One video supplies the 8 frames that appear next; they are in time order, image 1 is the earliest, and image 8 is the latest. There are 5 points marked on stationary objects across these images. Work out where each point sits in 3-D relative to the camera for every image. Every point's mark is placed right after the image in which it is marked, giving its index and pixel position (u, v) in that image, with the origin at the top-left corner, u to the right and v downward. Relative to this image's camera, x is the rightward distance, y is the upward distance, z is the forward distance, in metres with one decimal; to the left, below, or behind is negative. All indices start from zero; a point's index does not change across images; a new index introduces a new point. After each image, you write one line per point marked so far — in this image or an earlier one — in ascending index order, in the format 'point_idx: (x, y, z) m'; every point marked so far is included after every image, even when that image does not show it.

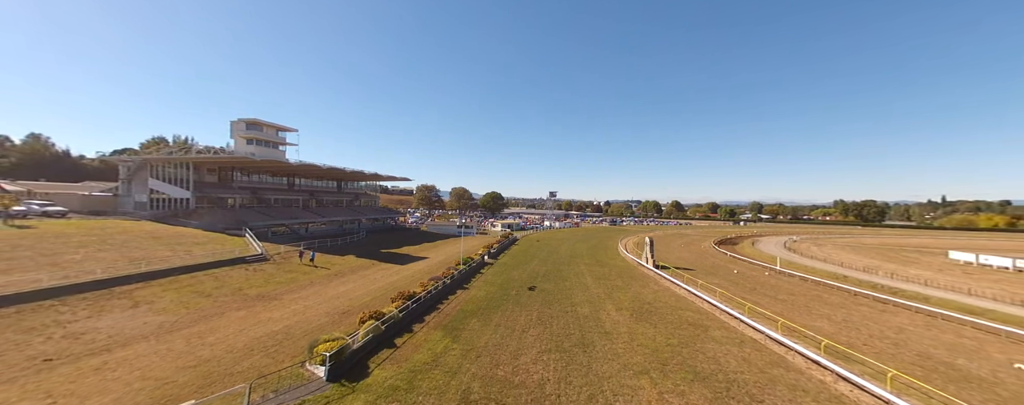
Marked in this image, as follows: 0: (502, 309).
0: (-0.6, -6.4, +18.4) m
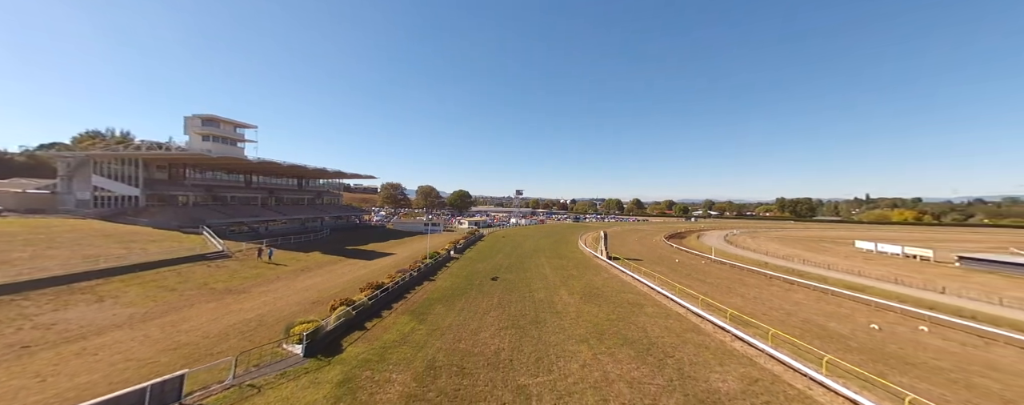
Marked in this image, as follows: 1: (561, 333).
0: (-3.0, -6.1, +20.2) m
1: (+2.5, -6.5, +15.5) m
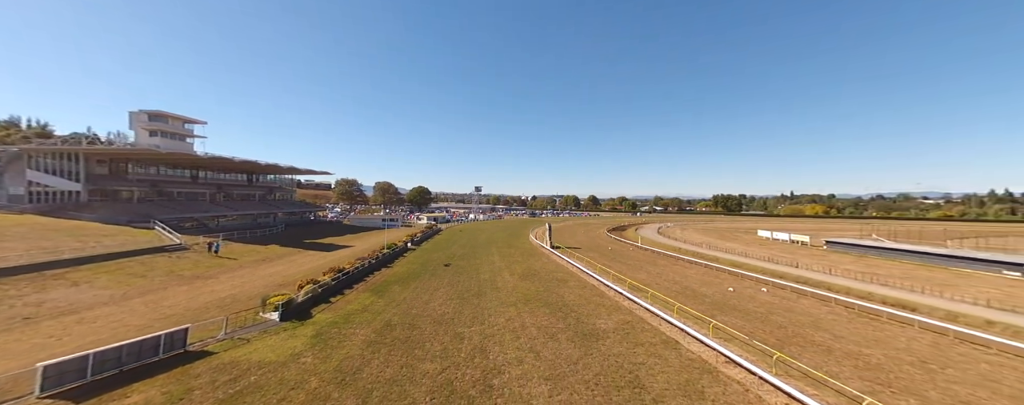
0: (-7.0, -5.7, +23.3) m
1: (-1.0, -6.1, +19.3) m
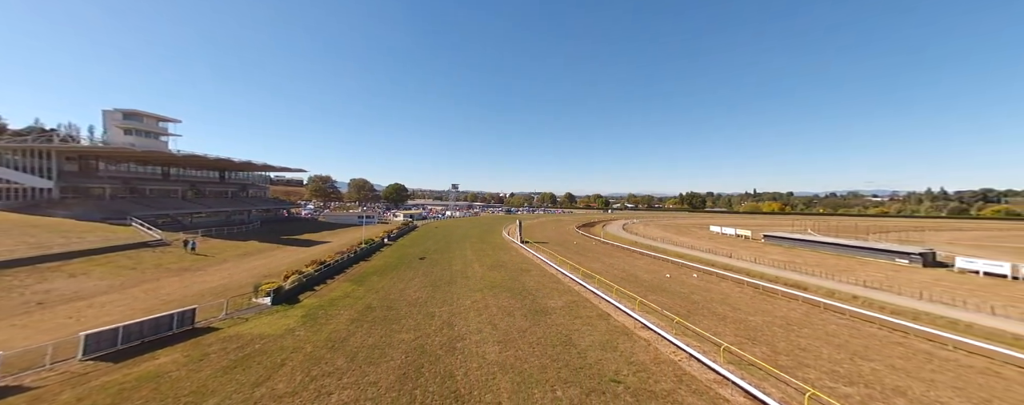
0: (-9.6, -5.6, +25.6) m
1: (-3.3, -6.0, +22.0) m
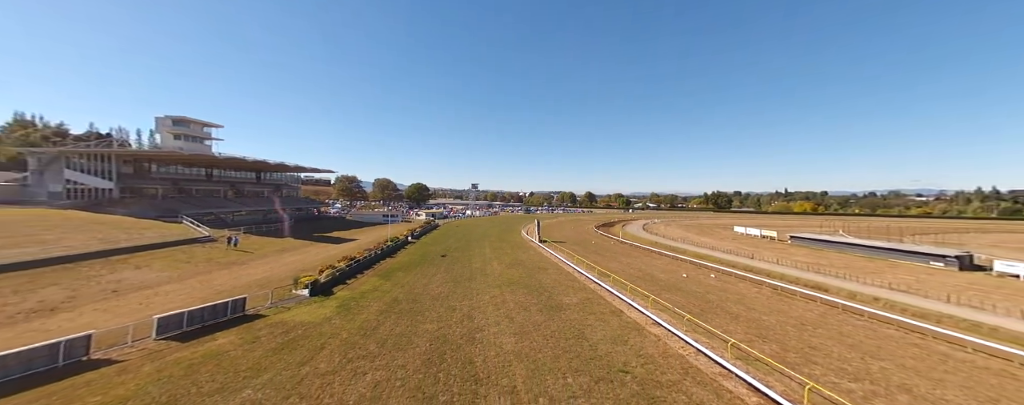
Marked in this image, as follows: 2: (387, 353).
0: (-8.1, -5.6, +27.1) m
1: (-2.1, -6.0, +23.1) m
2: (-5.1, -6.1, +12.5) m
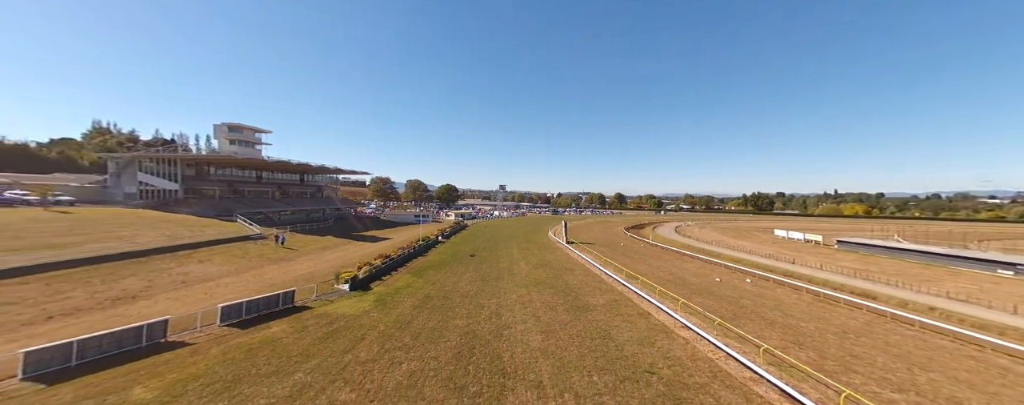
0: (-5.8, -5.7, +28.1) m
1: (-0.1, -6.1, +23.7) m
2: (-3.9, -6.2, +13.3) m
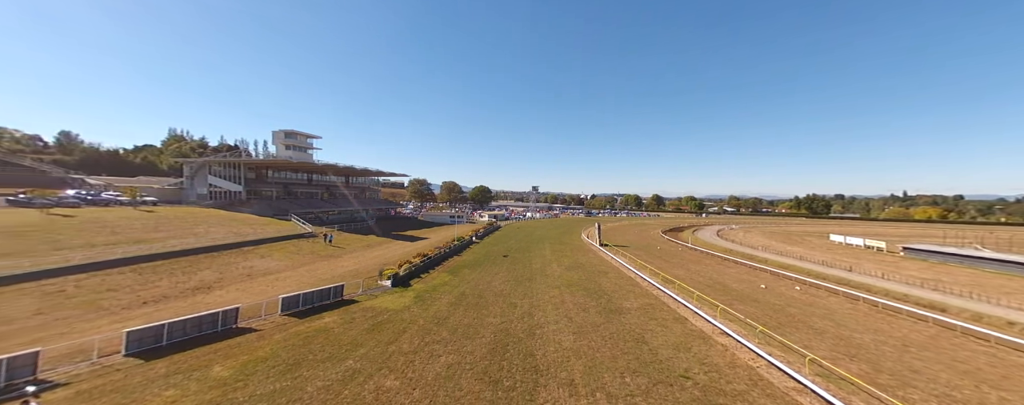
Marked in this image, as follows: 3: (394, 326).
0: (-2.8, -5.8, +29.0) m
1: (+2.4, -6.3, +24.0) m
2: (-2.5, -6.3, +14.1) m
3: (-5.8, -6.0, +15.1) m
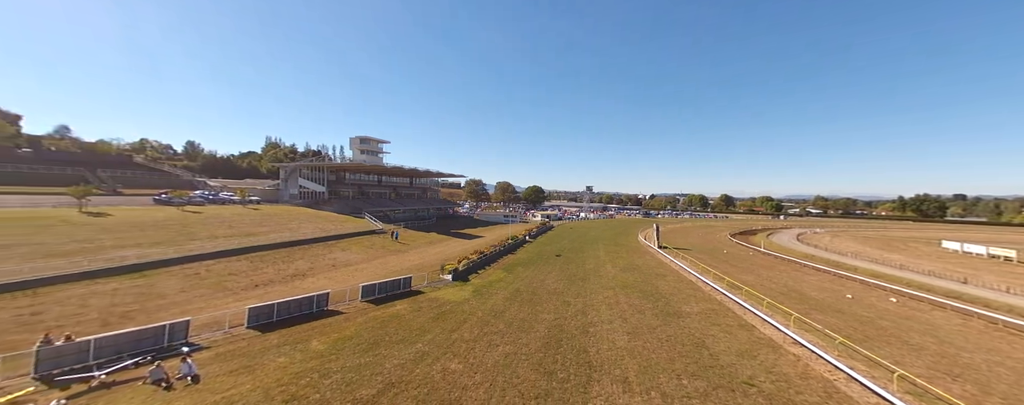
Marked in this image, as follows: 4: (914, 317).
0: (+2.2, -5.8, +29.8) m
1: (+6.5, -6.3, +24.0) m
2: (+0.1, -6.3, +15.1) m
3: (-3.0, -6.1, +16.6) m
4: (+23.0, -6.7, +17.3) m
